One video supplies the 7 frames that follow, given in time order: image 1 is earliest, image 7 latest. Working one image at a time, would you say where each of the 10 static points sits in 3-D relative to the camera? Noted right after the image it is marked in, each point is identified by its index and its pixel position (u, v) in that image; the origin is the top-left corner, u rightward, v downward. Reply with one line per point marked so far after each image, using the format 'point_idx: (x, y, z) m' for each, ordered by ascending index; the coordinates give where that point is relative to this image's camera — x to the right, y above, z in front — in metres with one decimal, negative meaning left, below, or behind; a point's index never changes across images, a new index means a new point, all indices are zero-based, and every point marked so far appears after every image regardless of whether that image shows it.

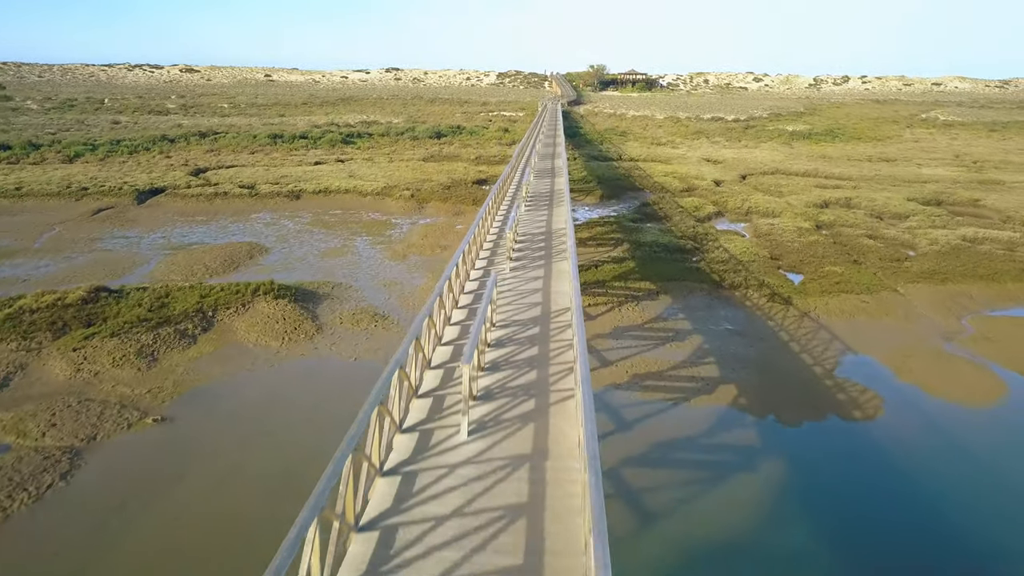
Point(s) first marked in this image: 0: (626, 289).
0: (+1.6, 0.0, +11.7) m
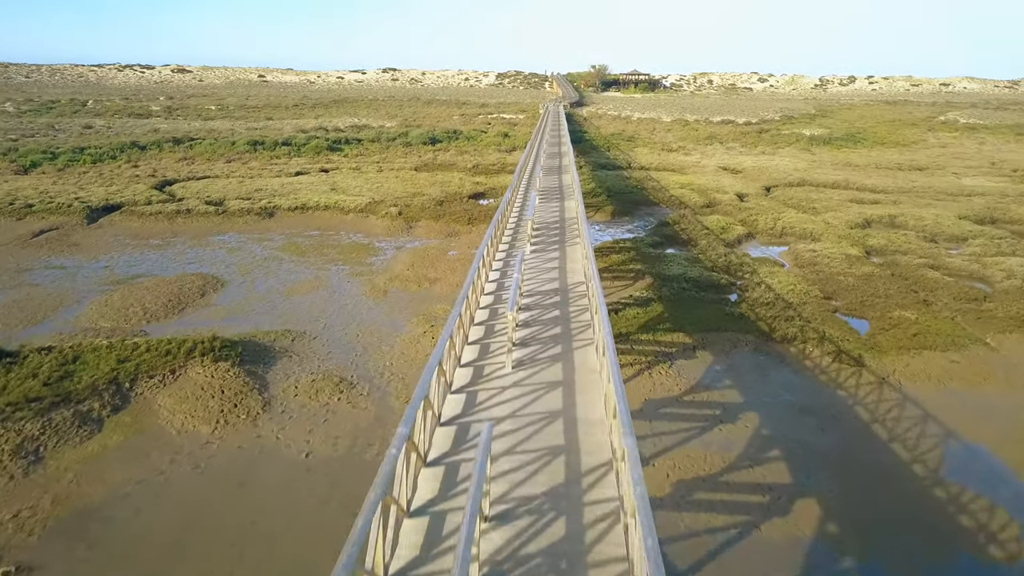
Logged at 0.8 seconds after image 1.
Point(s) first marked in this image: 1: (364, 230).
0: (+1.6, -0.7, +9.5) m
1: (-3.0, +1.2, +16.8) m
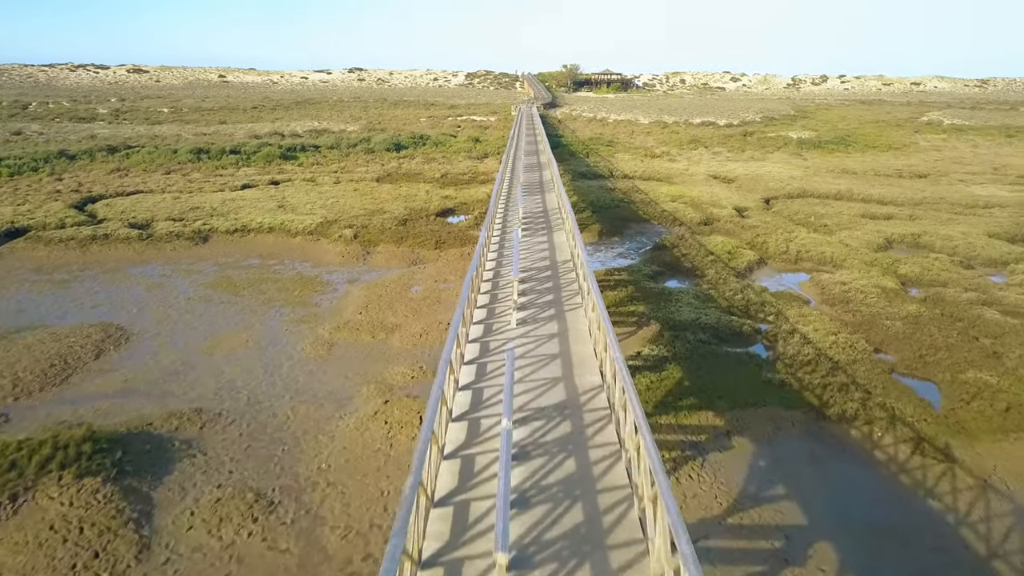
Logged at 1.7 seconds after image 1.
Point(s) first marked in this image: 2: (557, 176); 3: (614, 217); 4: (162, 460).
0: (+1.5, -1.3, +7.2) m
1: (-3.5, +0.5, +14.4) m
2: (+1.0, +2.4, +17.0) m
3: (+2.2, +1.5, +18.0) m
4: (-2.9, -1.4, +6.8) m
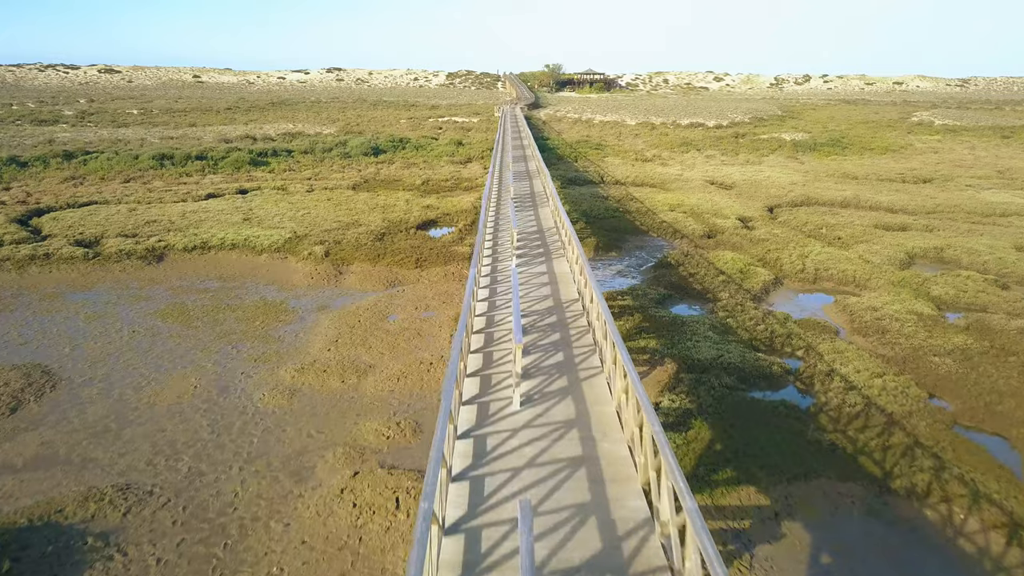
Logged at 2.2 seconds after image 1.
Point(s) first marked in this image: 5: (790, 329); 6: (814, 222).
0: (+1.4, -1.6, +5.9) m
1: (-3.7, +0.2, +12.9) m
2: (+0.8, +2.0, +15.6) m
3: (+2.0, +1.2, +16.6) m
4: (-2.9, -1.8, +5.4) m
5: (+3.4, -0.5, +9.9) m
6: (+6.2, +1.4, +16.8) m
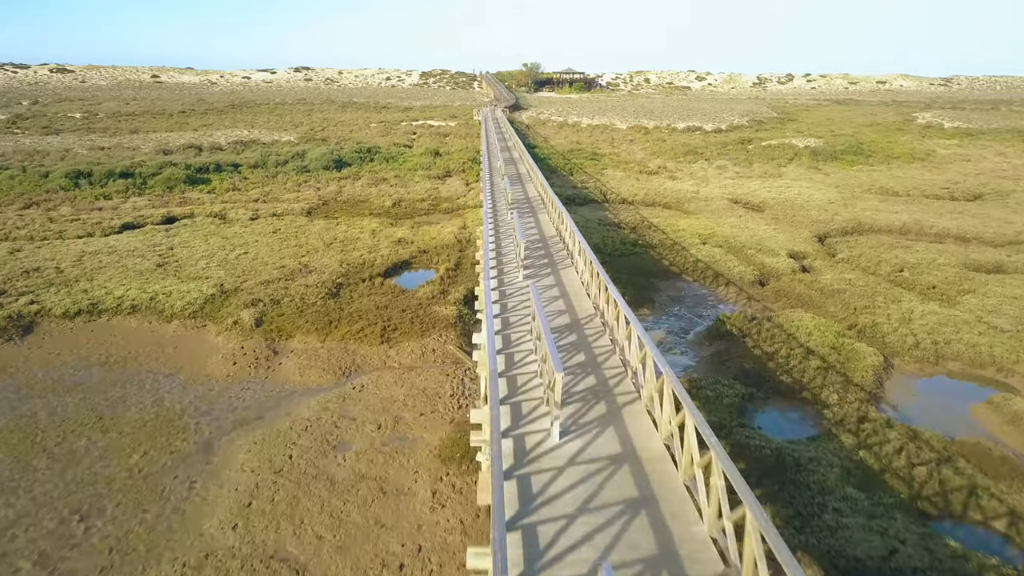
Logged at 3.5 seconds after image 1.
0: (+1.7, -2.6, +2.3) m
1: (-3.6, -0.8, +9.2) m
2: (+0.7, +1.1, +11.9) m
3: (+1.9, +0.2, +13.0) m
4: (-2.6, -2.8, +1.6) m
5: (+3.5, -1.4, +6.4) m
6: (+6.1, +0.4, +13.4) m
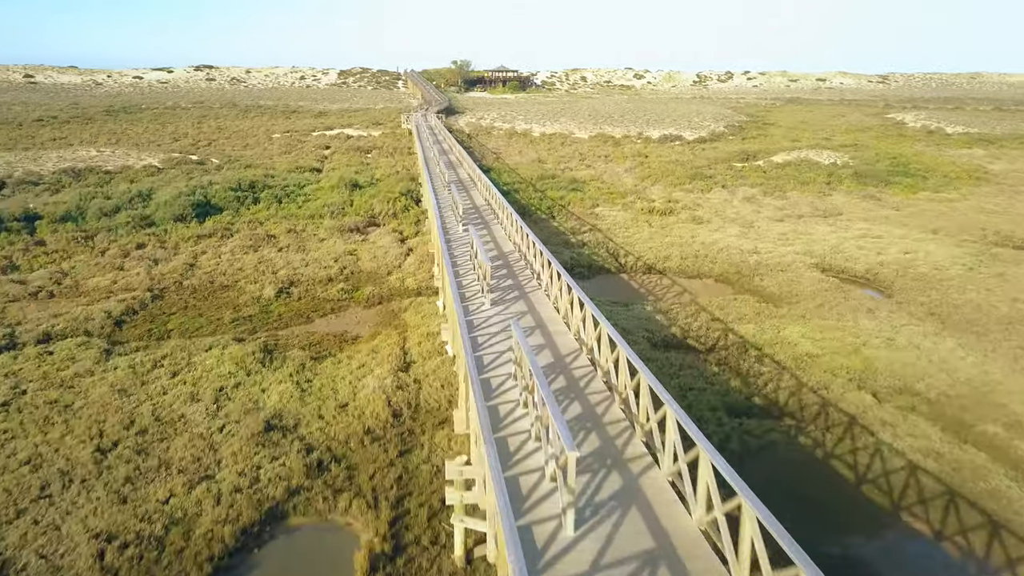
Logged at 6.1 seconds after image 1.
0: (+2.8, -4.5, -5.1) m
1: (-3.1, -2.9, +1.4) m
2: (+0.9, -0.8, +4.5) m
3: (+2.0, -1.7, +5.7) m
4: (-1.4, -4.8, -6.1) m
5: (+4.2, -3.3, -0.8) m
6: (+6.2, -1.3, +6.4) m
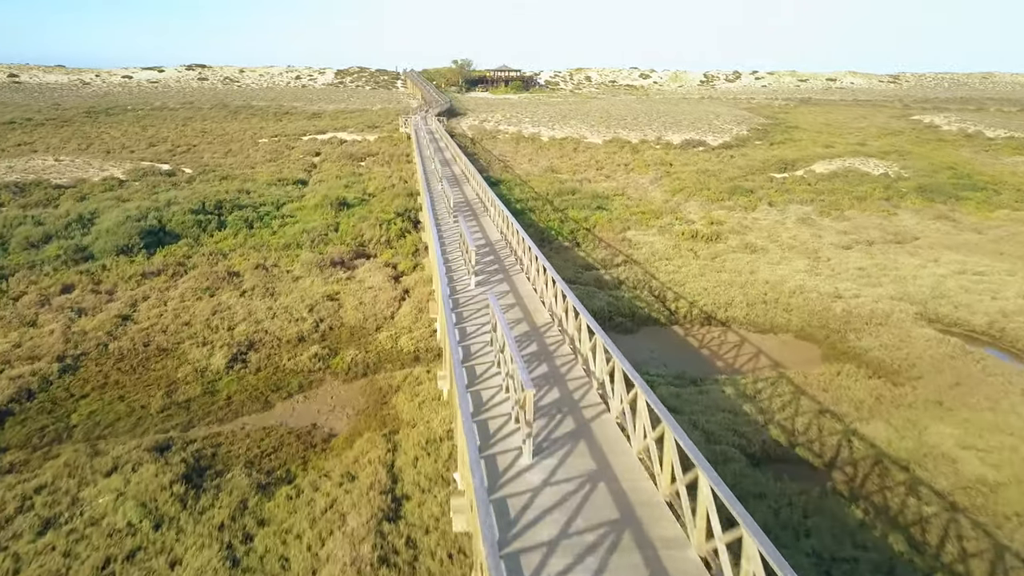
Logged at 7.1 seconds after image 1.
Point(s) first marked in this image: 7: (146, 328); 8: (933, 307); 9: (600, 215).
0: (+3.1, -5.2, -7.8) m
1: (-2.9, -3.6, -1.4) m
2: (+1.2, -1.5, +1.8) m
3: (+2.3, -2.4, +2.9) m
4: (-1.1, -5.5, -8.8) m
5: (+4.5, -4.0, -3.5) m
6: (+6.5, -2.0, +3.7) m
7: (-4.2, -0.4, +9.3) m
8: (+5.3, -0.2, +10.3) m
9: (+1.7, +1.5, +16.1) m
